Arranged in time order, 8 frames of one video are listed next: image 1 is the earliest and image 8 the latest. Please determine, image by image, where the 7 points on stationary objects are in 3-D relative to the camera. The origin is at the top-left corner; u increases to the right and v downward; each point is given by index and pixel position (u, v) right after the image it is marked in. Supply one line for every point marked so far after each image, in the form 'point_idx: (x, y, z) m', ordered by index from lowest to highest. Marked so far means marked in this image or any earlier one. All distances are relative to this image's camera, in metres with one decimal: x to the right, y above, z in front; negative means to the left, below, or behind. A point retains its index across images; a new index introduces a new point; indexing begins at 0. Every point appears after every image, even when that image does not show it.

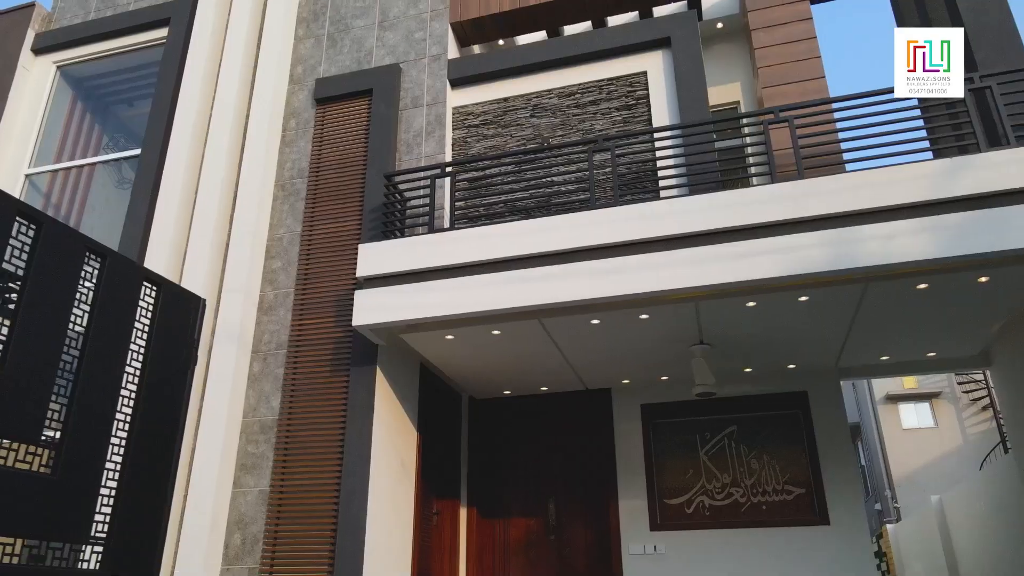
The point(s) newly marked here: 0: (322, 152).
0: (-1.7, +1.2, +6.3) m
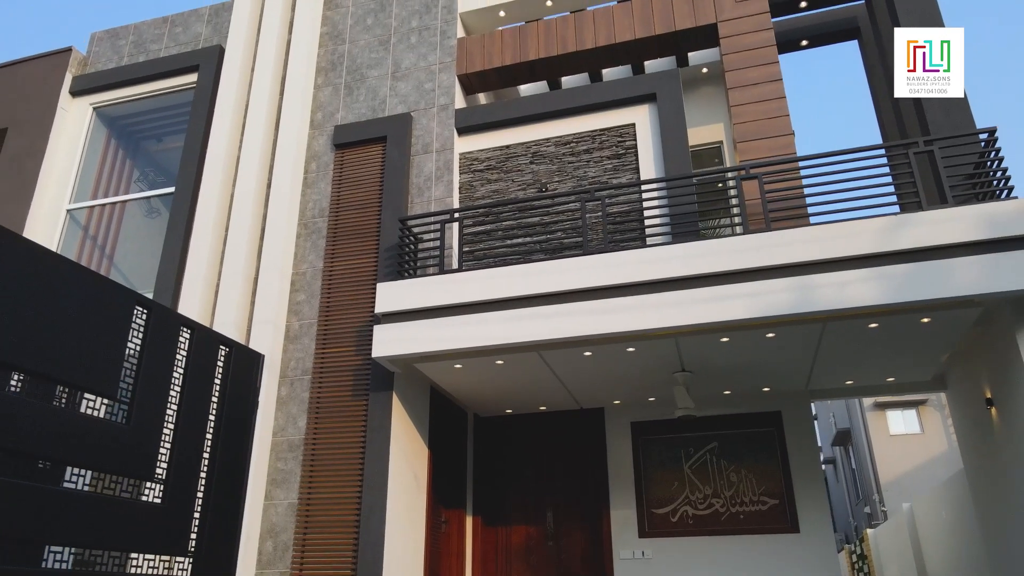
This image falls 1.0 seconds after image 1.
0: (-1.7, +0.9, +6.9) m
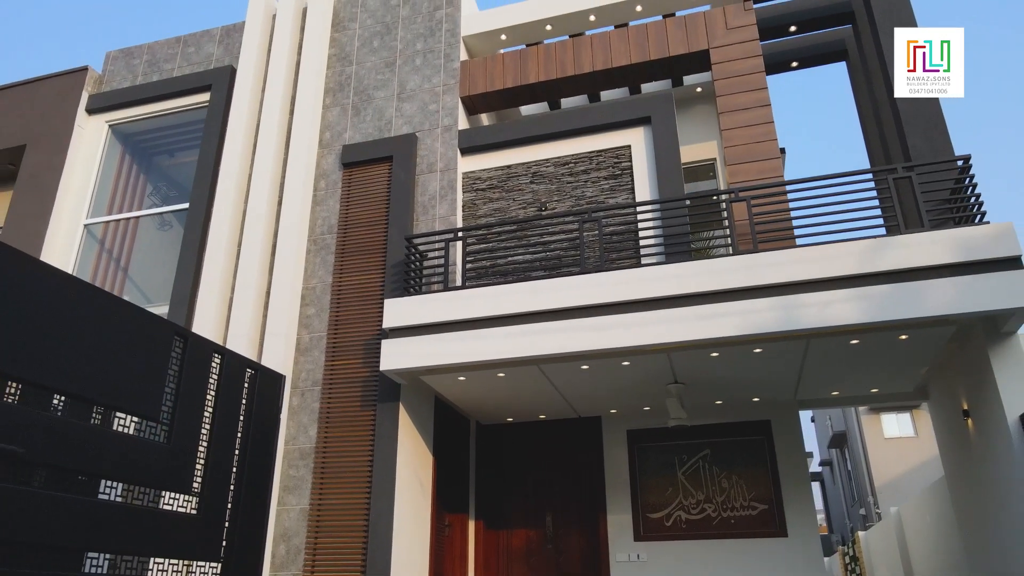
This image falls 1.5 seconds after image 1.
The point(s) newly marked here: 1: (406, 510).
0: (-1.7, +0.8, +7.2) m
1: (-0.9, -1.9, +6.0) m
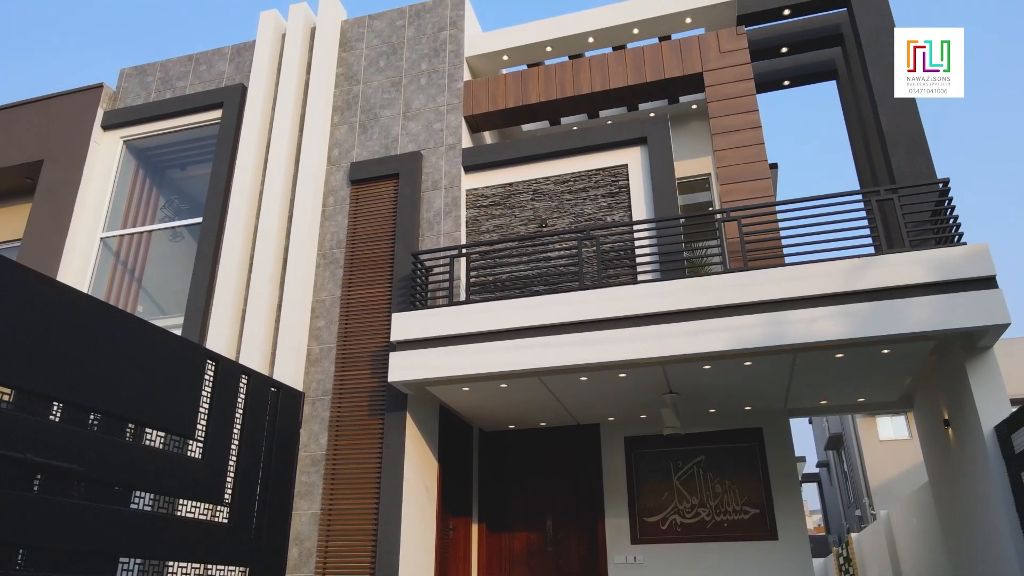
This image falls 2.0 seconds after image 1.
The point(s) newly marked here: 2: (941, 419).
0: (-1.6, +0.6, +7.5) m
1: (-0.9, -2.0, +6.3) m
2: (+3.8, -1.1, +6.2) m
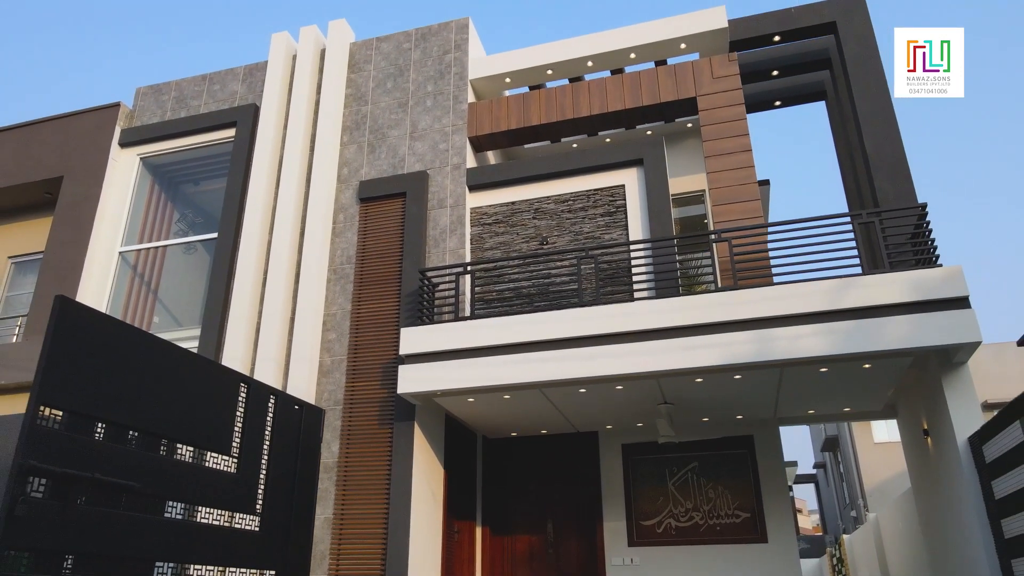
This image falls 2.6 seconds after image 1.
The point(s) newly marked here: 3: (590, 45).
0: (-1.6, +0.5, +7.8) m
1: (-0.9, -2.2, +6.7) m
2: (+3.8, -1.3, +6.6) m
3: (+0.9, +2.8, +8.1) m
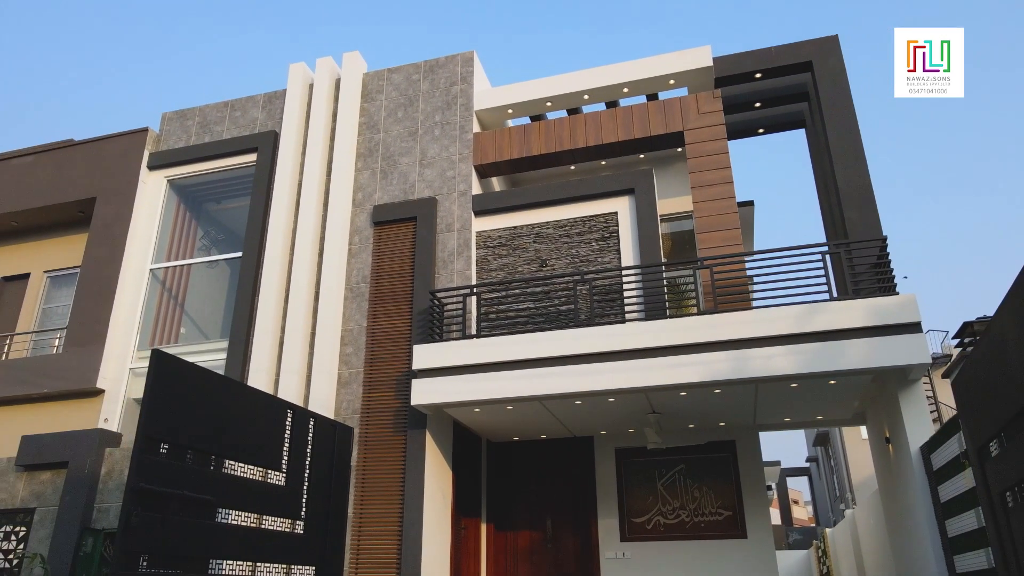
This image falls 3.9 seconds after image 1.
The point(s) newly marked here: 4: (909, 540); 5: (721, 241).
0: (-1.6, +0.3, +8.5) m
1: (-0.8, -2.4, +7.4) m
2: (+3.8, -1.5, +7.3) m
3: (+0.9, +2.6, +8.8) m
4: (+3.9, -2.5, +7.0) m
5: (+2.2, +0.5, +7.5) m
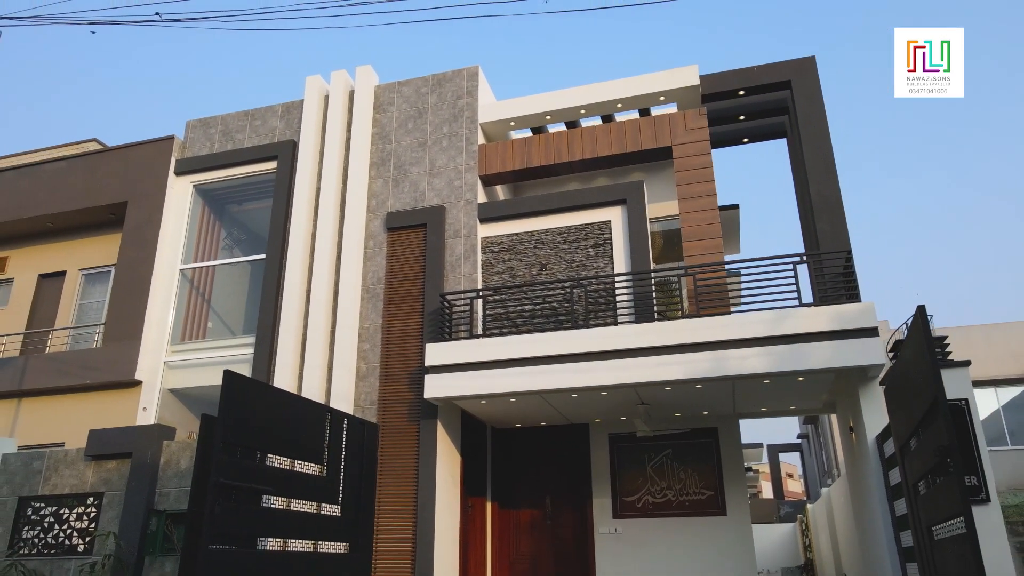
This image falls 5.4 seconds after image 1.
0: (-1.6, +0.3, +9.3) m
1: (-0.8, -2.4, +8.2) m
2: (+3.8, -1.6, +8.1) m
3: (+1.0, +2.6, +9.4) m
4: (+3.9, -2.5, +7.8) m
5: (+2.2, +0.5, +8.3) m
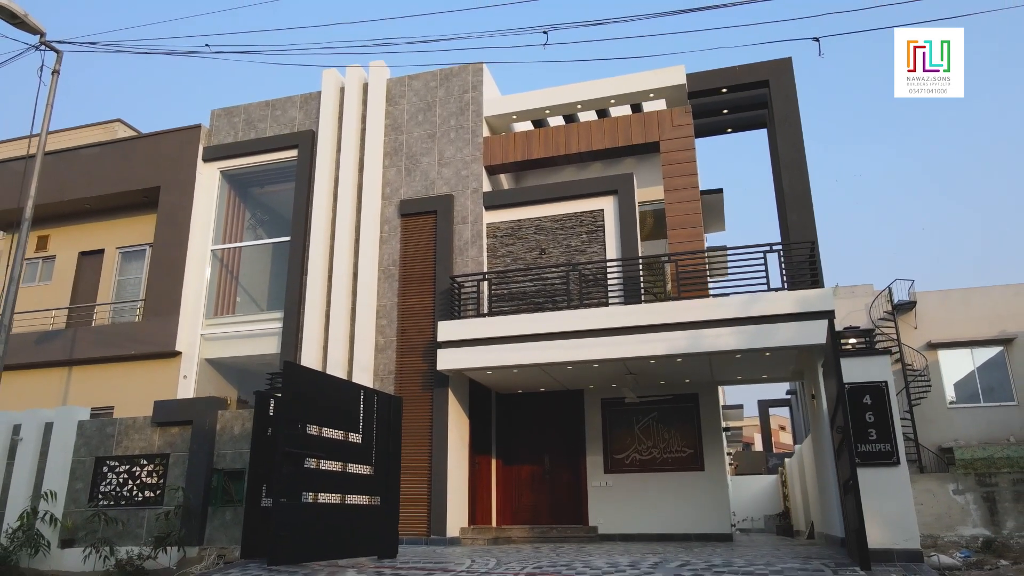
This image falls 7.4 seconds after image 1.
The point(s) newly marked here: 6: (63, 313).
0: (-1.5, +0.6, +10.3) m
1: (-0.8, -2.2, +9.4) m
2: (+3.9, -1.4, +9.2) m
3: (+1.0, +2.8, +10.3) m
4: (+4.0, -2.3, +9.0) m
5: (+2.3, +0.7, +9.2) m
6: (-7.5, -0.4, +12.0) m
